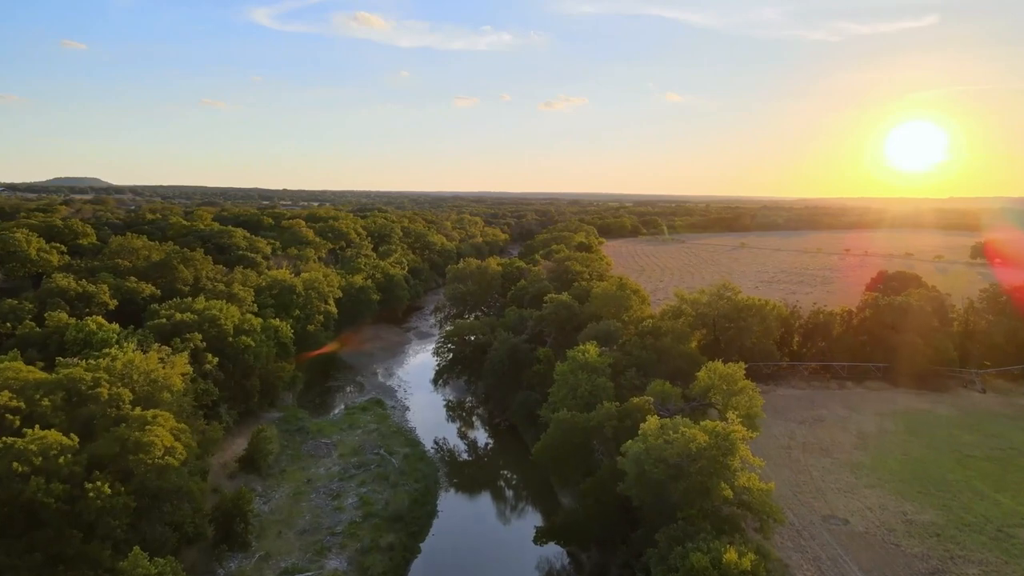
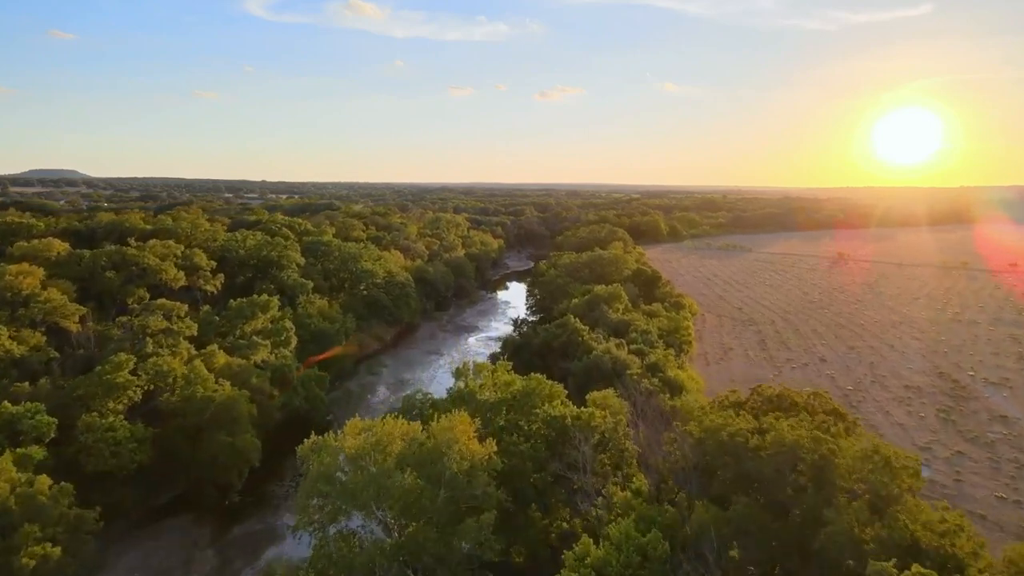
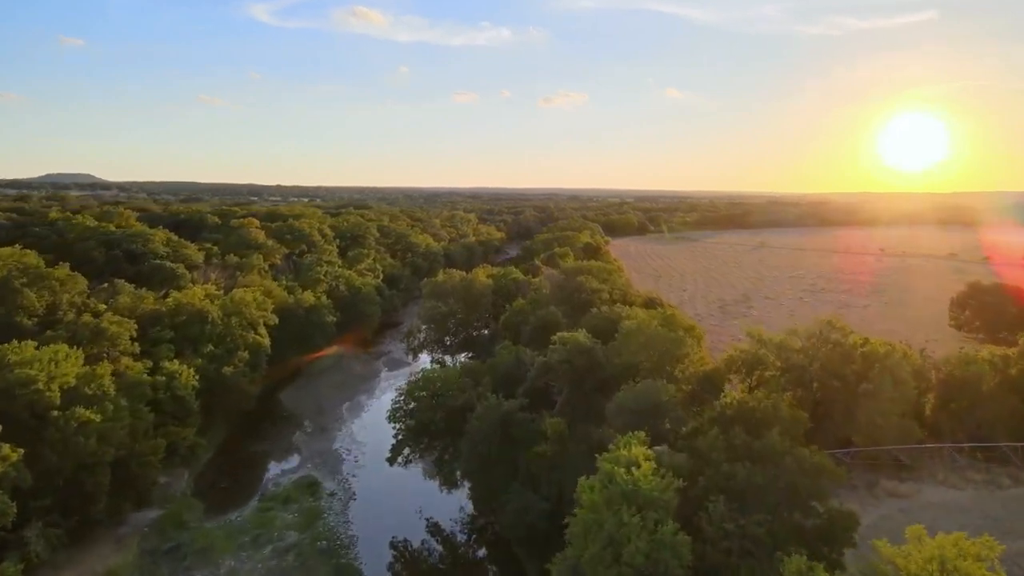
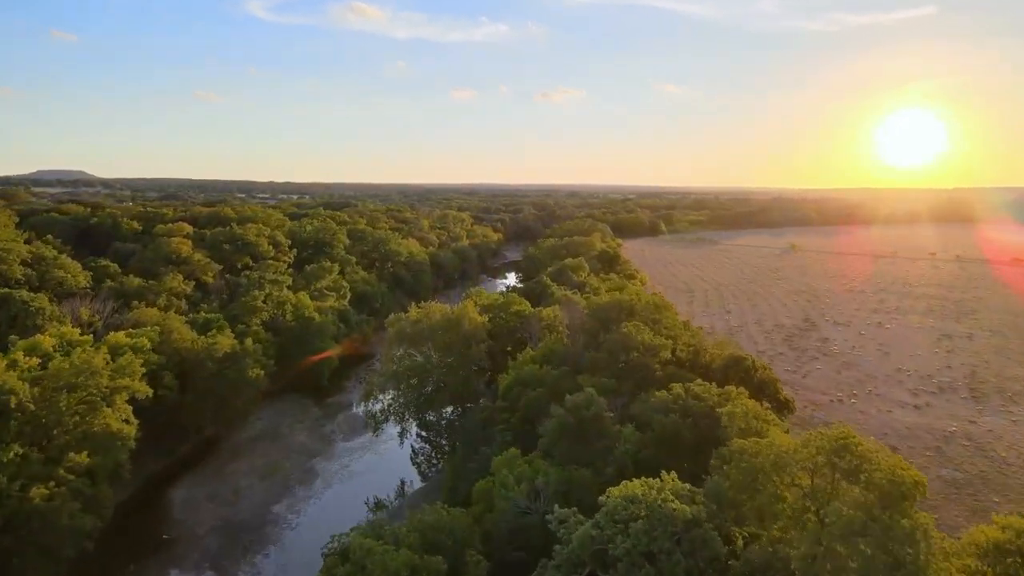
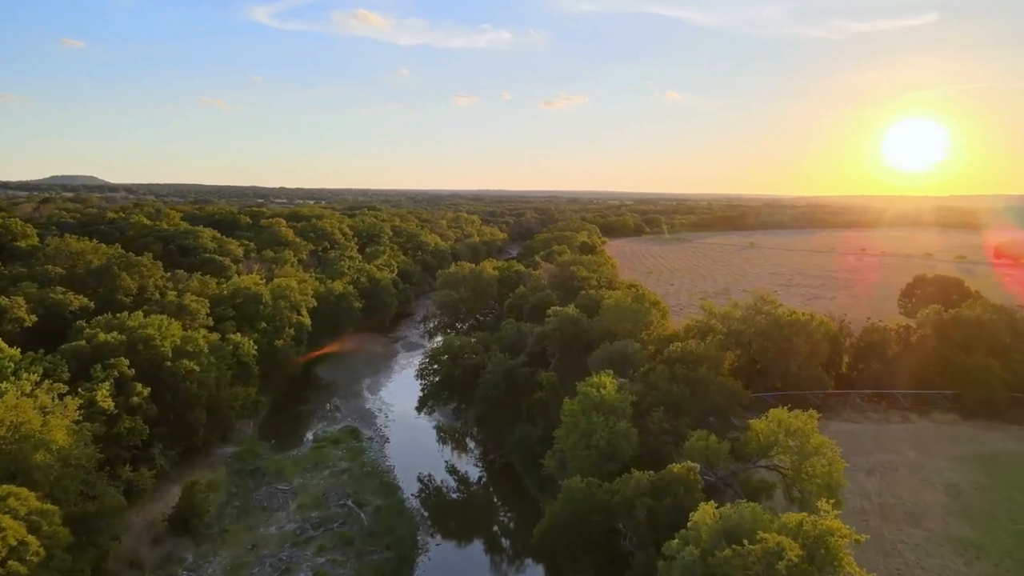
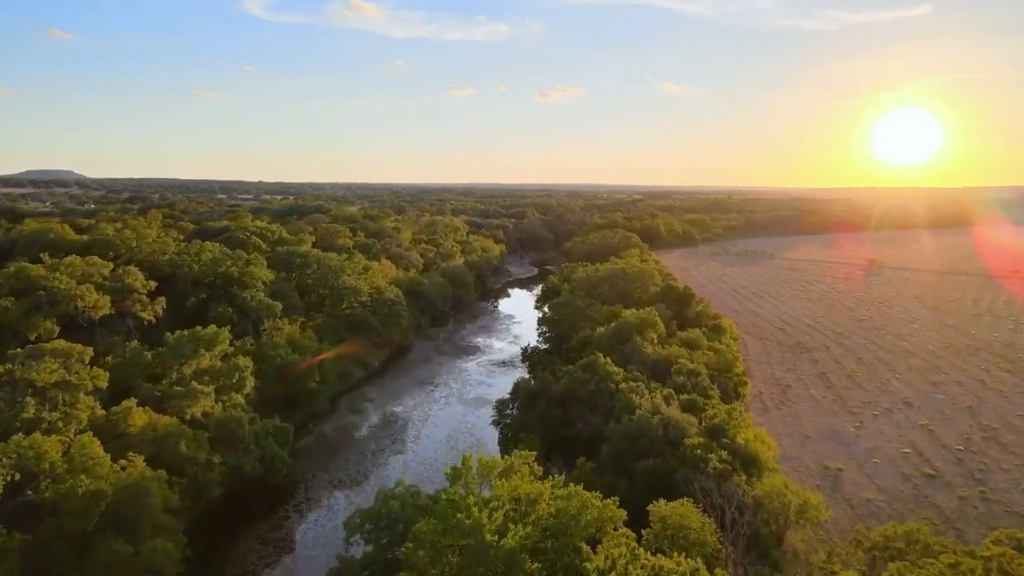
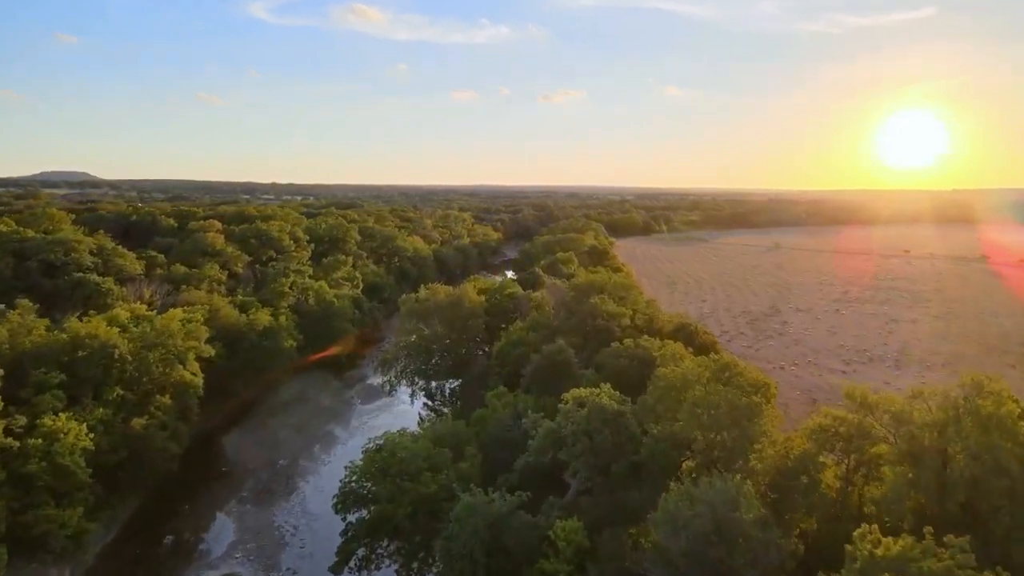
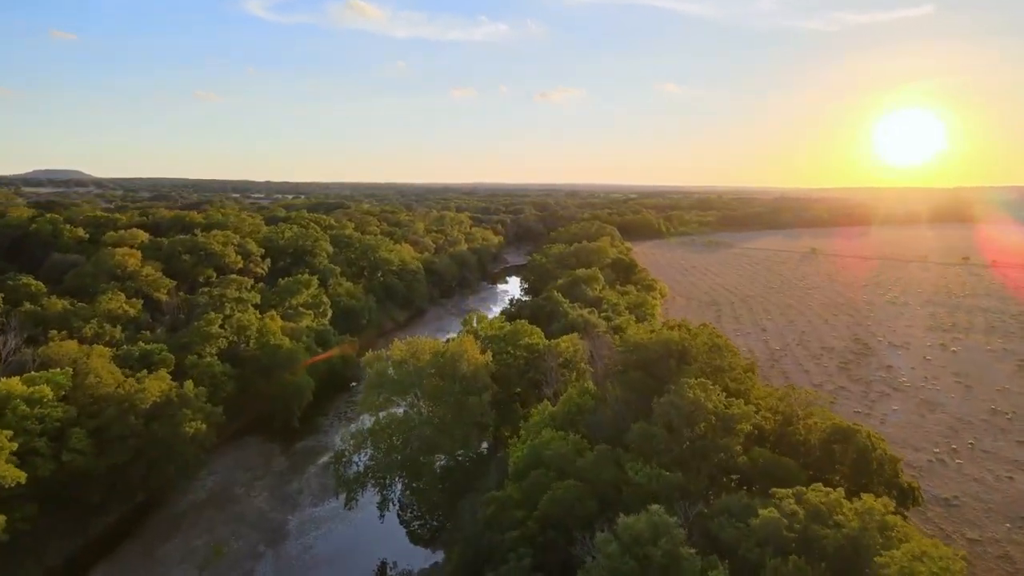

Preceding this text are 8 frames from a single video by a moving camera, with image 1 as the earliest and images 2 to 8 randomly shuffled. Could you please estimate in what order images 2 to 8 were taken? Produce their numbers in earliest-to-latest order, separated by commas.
5, 3, 7, 4, 8, 2, 6
